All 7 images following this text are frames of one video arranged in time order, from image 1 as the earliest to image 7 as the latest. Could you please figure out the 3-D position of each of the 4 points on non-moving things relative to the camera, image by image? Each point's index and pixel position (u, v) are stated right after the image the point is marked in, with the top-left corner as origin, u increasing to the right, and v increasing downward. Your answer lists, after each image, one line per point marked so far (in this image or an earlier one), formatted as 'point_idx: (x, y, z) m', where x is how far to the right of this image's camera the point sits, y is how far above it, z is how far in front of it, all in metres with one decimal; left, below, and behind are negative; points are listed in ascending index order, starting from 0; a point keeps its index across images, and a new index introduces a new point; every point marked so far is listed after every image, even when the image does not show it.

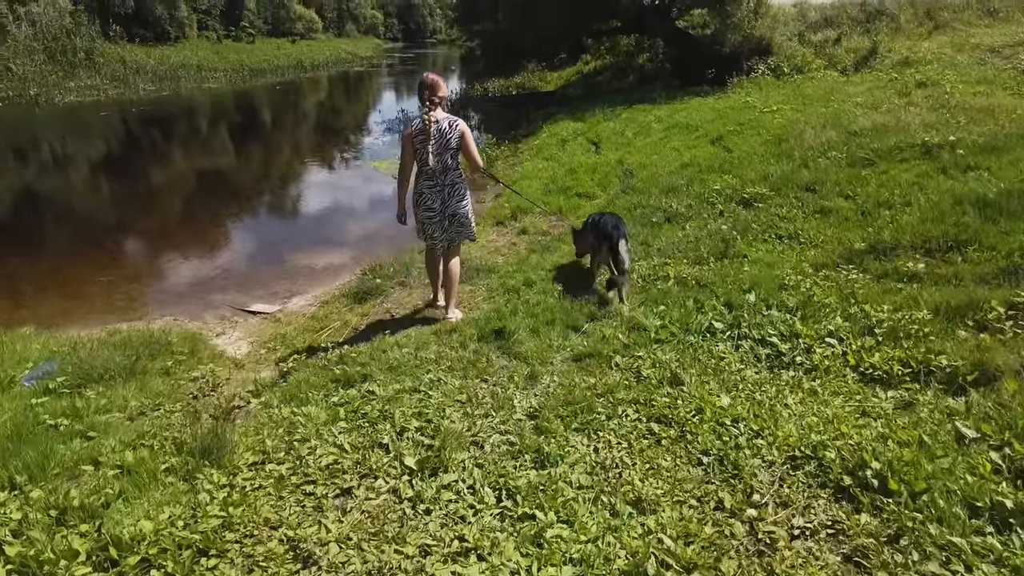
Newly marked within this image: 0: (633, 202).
0: (+1.4, +1.0, +7.5) m
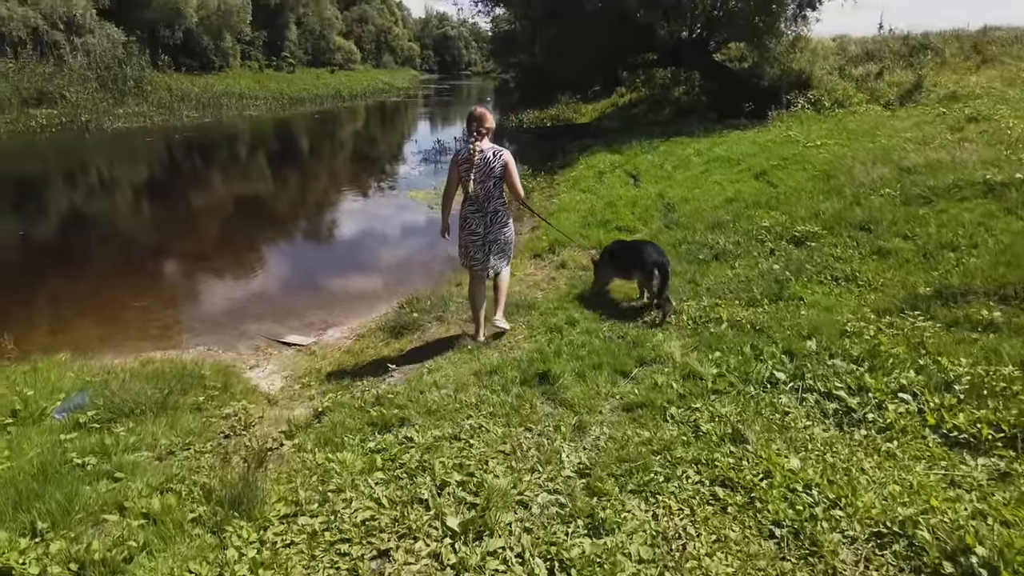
0: (+1.8, +0.6, +7.3) m
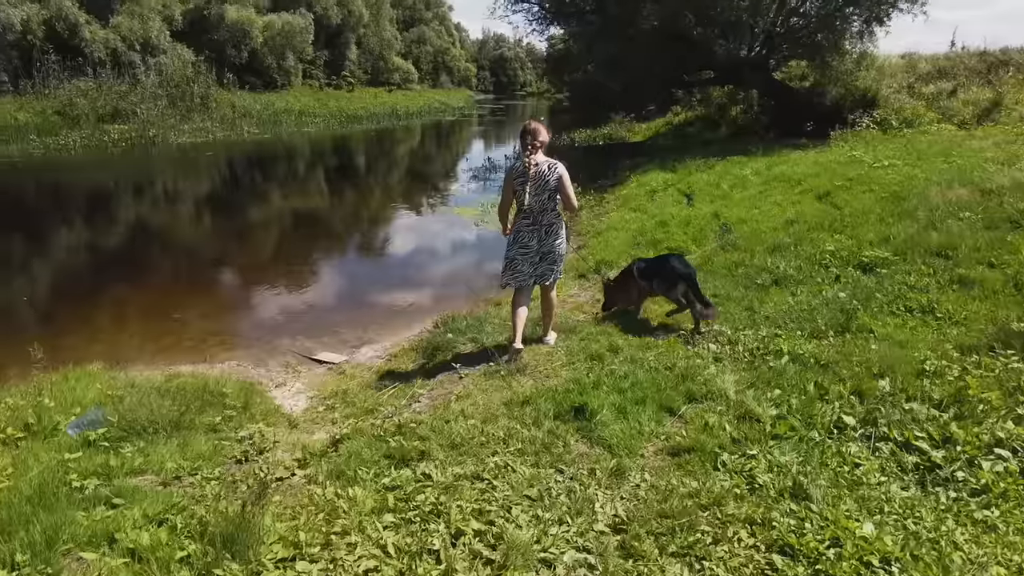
0: (+2.2, +0.3, +6.8) m
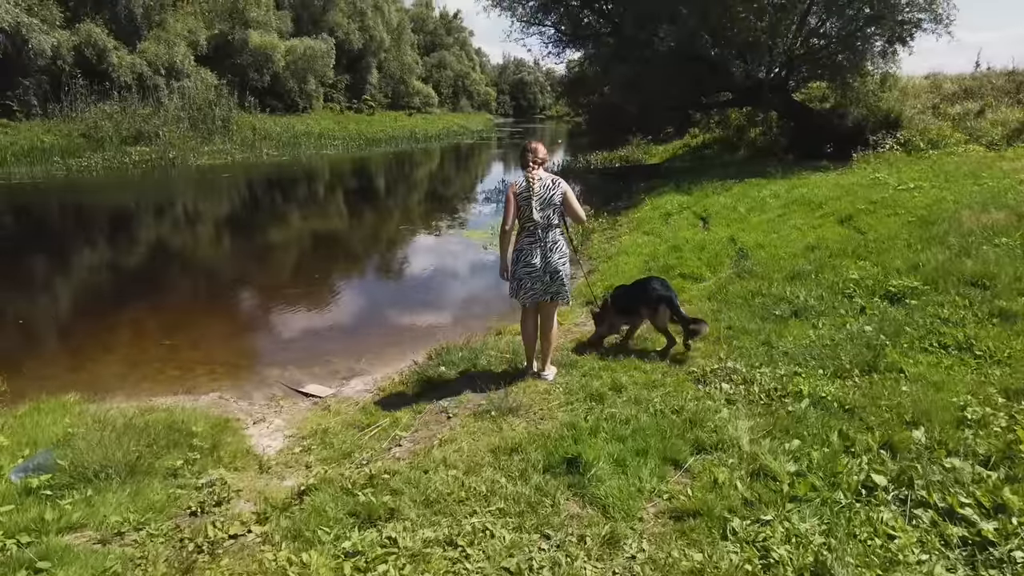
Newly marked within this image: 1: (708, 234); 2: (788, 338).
0: (+2.3, 0.0, +6.4) m
1: (+2.8, +0.8, +9.5) m
2: (+2.1, -0.4, +5.1) m
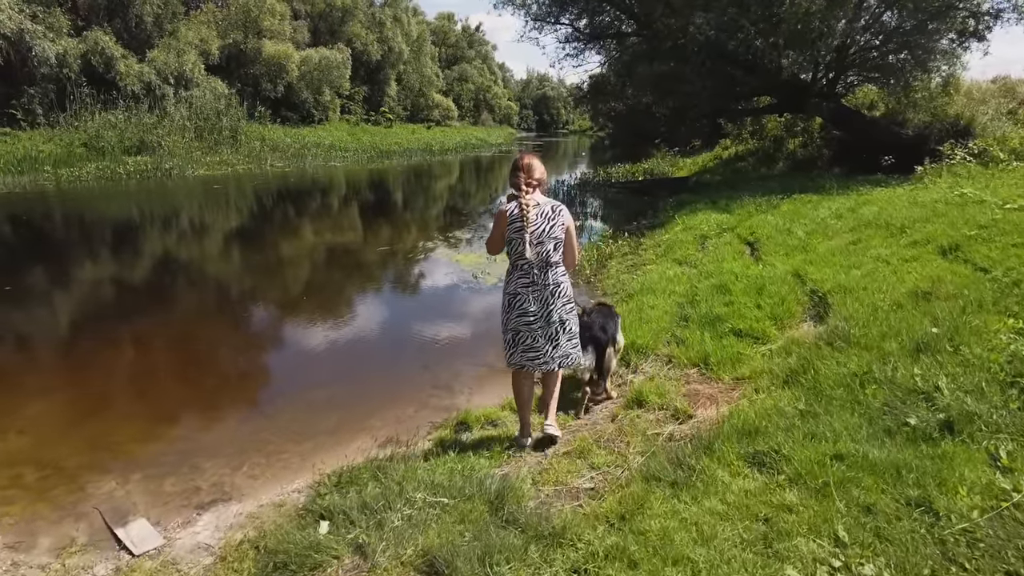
0: (+2.0, -0.5, +4.0) m
1: (+2.7, +0.2, +7.2) m
2: (+1.8, -0.8, +2.7) m
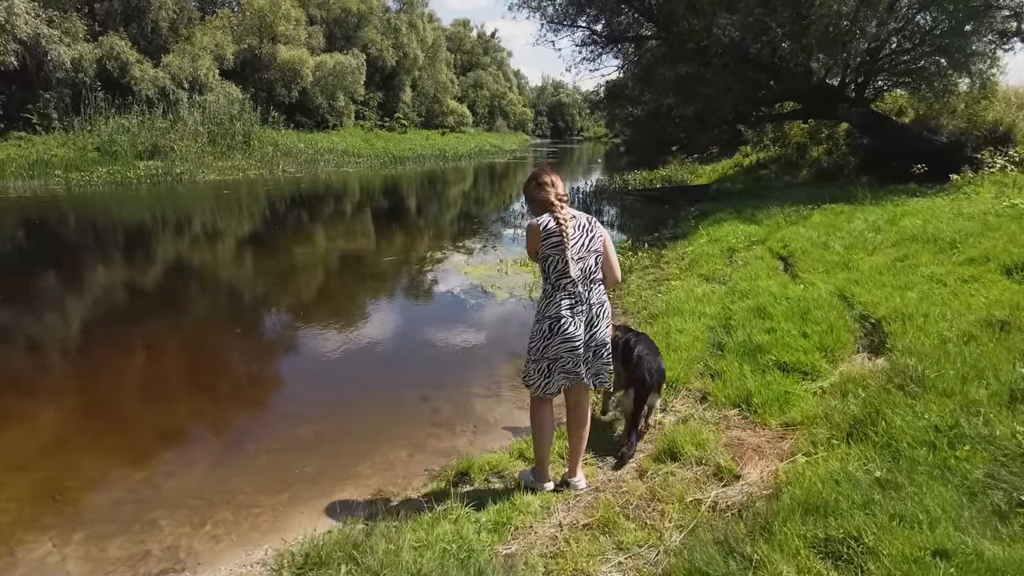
0: (+2.1, -0.7, +3.3) m
1: (+2.8, 0.0, +6.5) m
2: (+1.8, -1.0, +2.0) m
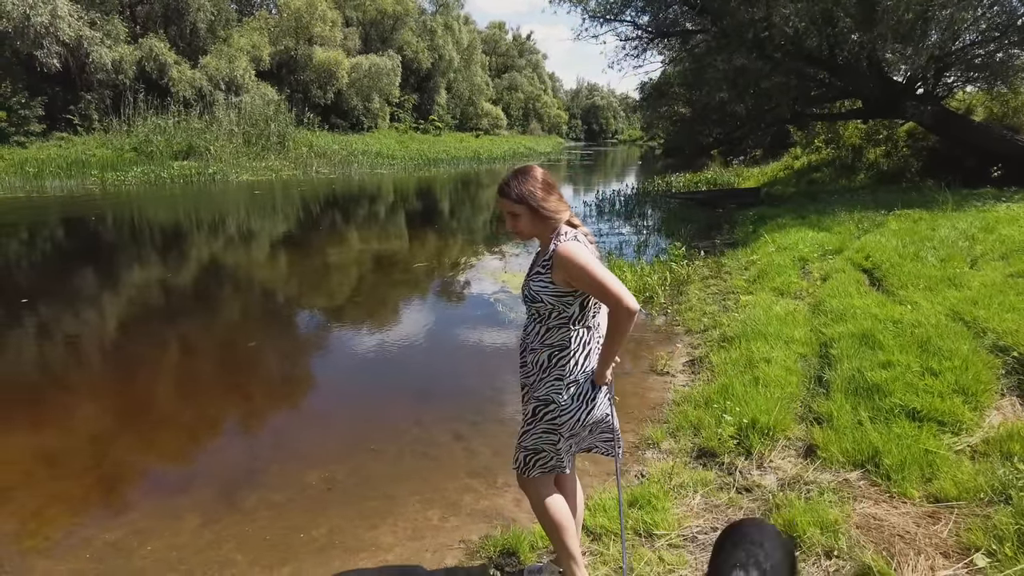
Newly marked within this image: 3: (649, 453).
0: (+2.3, -0.8, +2.3) m
1: (+3.2, -0.2, +5.4) m
2: (+2.0, -1.1, +1.0) m
3: (+0.8, -1.0, +4.1) m
